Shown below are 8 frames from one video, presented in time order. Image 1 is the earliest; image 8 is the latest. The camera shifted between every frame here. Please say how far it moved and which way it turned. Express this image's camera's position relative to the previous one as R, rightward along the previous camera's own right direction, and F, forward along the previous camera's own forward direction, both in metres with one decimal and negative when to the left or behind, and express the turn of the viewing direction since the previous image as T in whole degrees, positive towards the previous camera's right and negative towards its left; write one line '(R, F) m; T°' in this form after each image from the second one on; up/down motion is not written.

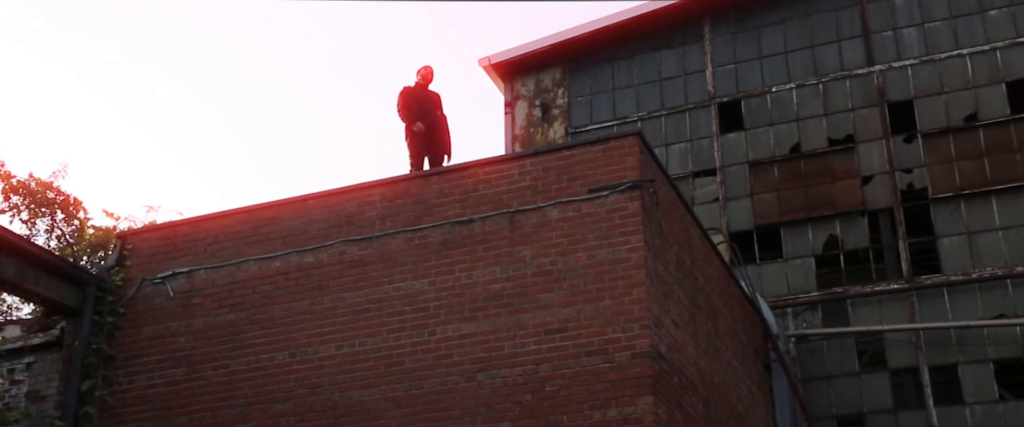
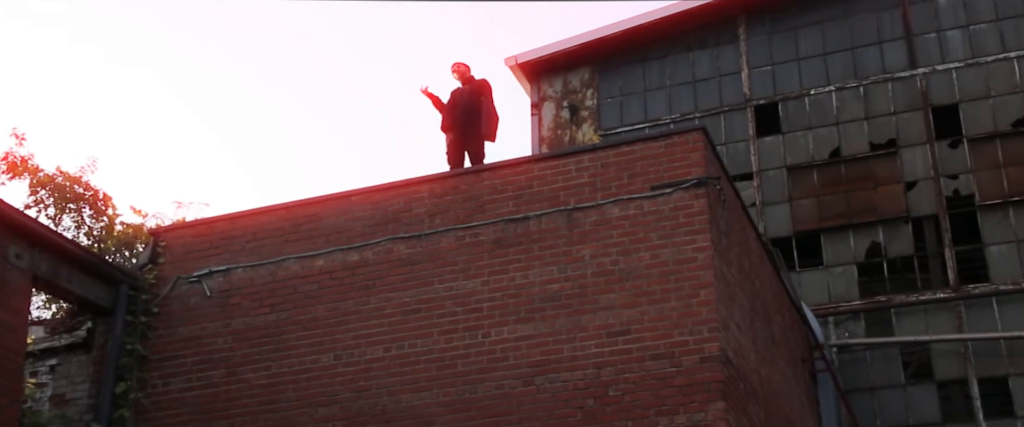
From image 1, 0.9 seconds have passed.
(-0.8, +0.4) m; +2°
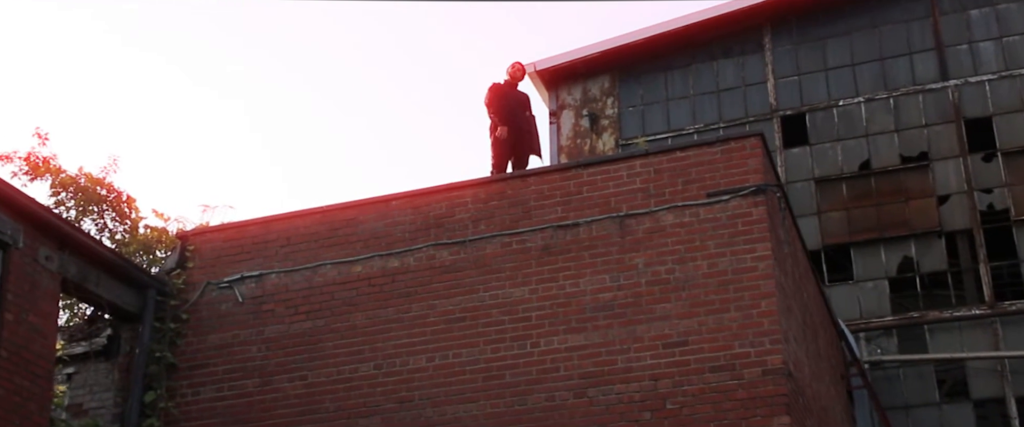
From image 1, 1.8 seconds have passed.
(-0.7, +0.4) m; +2°
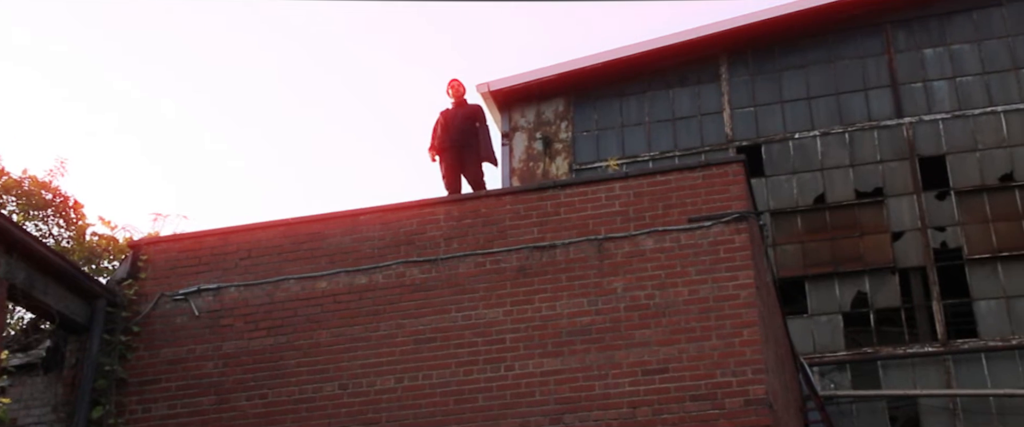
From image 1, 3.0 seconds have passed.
(-0.6, +0.3) m; +5°
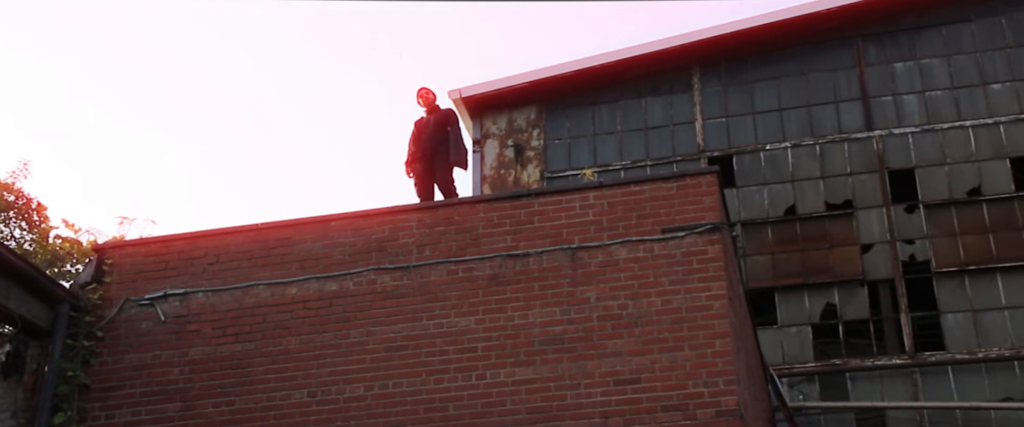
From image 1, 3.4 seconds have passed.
(-0.1, +0.1) m; +2°
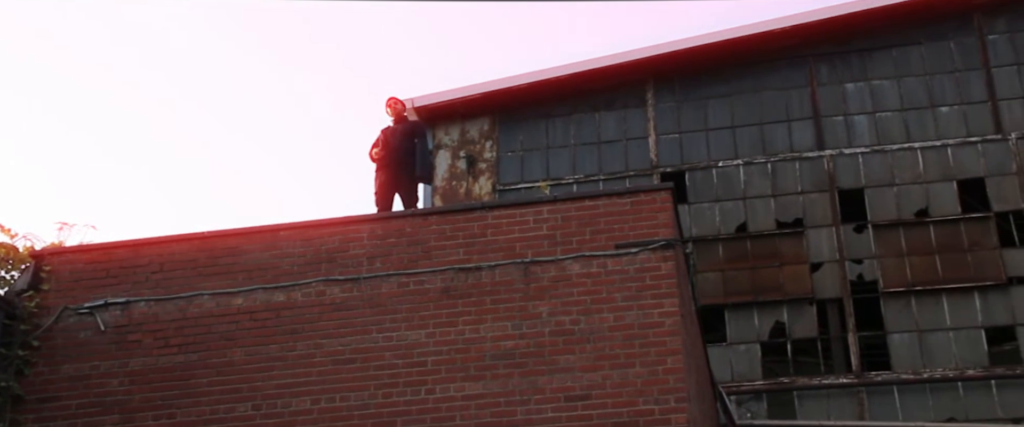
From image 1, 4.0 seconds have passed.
(0.0, +0.1) m; +3°
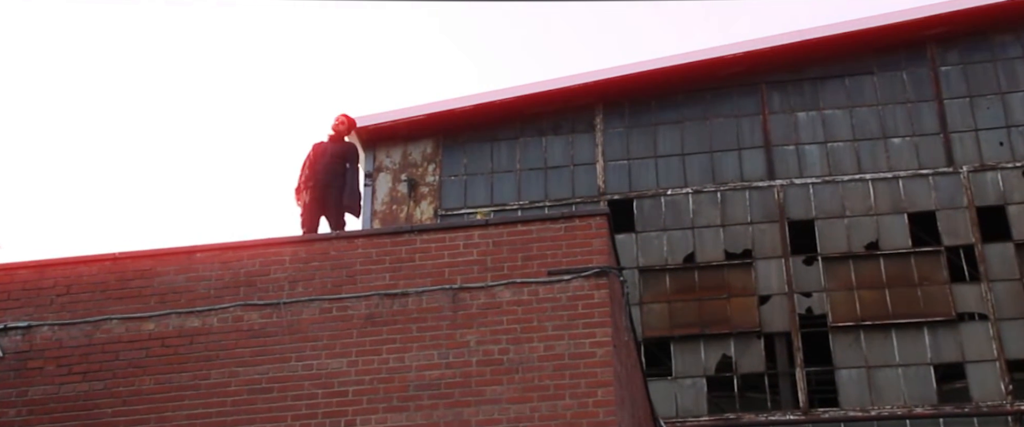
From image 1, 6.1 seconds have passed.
(+0.3, +0.4) m; +1°
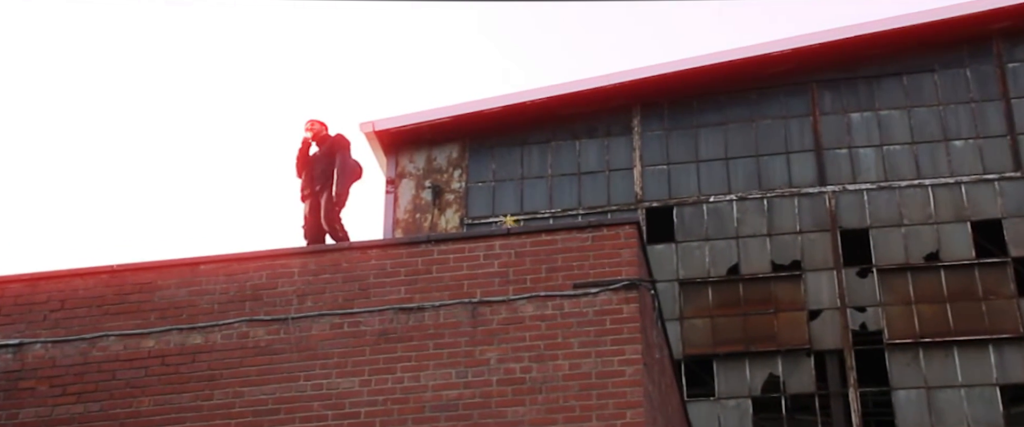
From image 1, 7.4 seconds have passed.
(+0.1, +0.7) m; -2°
